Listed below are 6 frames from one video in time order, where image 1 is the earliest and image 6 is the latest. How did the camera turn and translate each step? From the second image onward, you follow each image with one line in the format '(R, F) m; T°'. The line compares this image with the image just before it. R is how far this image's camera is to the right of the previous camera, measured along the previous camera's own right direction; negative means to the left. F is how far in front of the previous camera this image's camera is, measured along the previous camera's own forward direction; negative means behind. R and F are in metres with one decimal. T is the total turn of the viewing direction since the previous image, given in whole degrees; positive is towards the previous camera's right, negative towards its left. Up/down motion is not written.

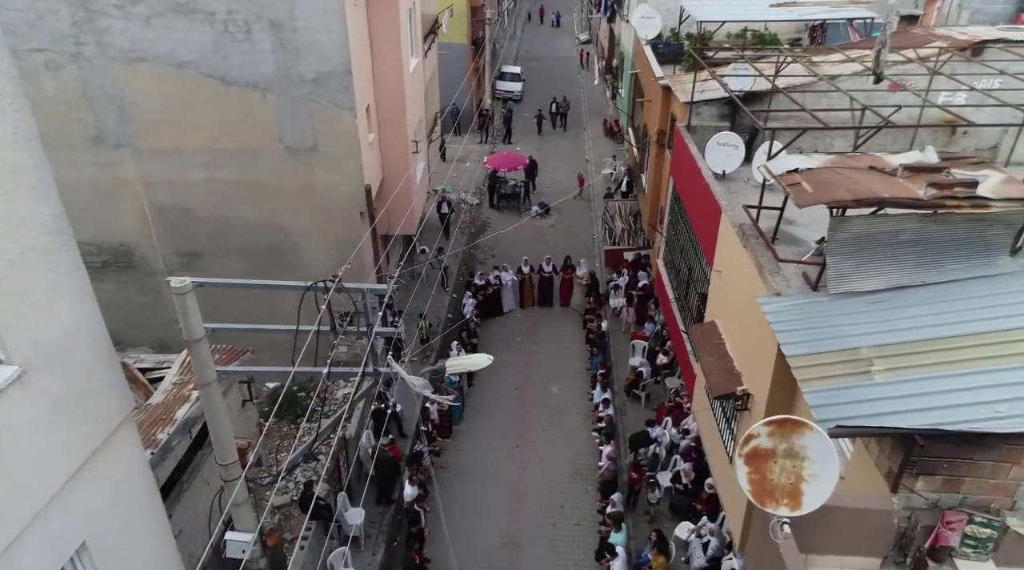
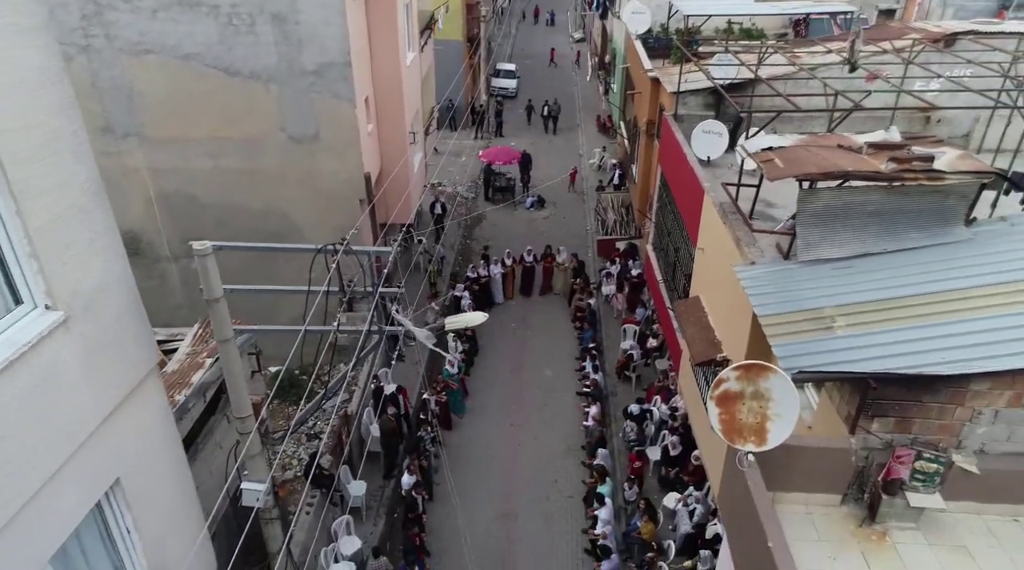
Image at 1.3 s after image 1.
(0.0, -0.5) m; 0°
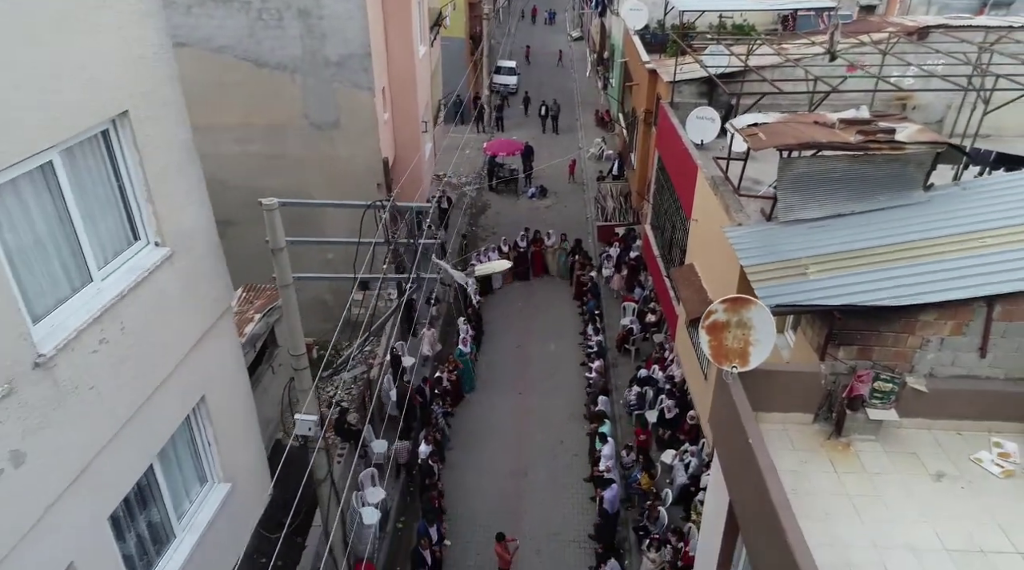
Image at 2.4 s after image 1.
(-0.2, -1.1) m; 0°
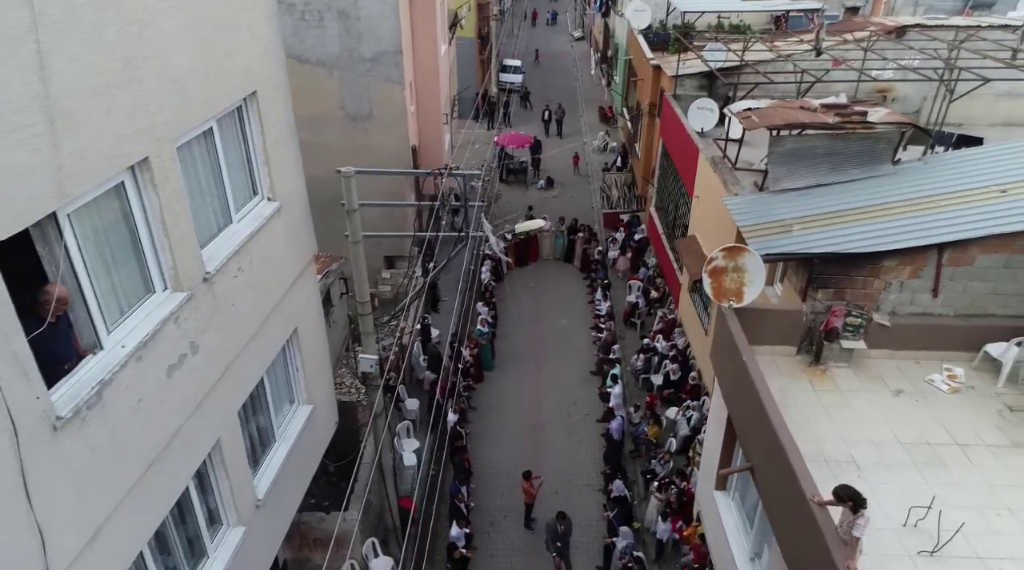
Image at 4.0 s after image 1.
(-0.4, -1.5) m; 0°
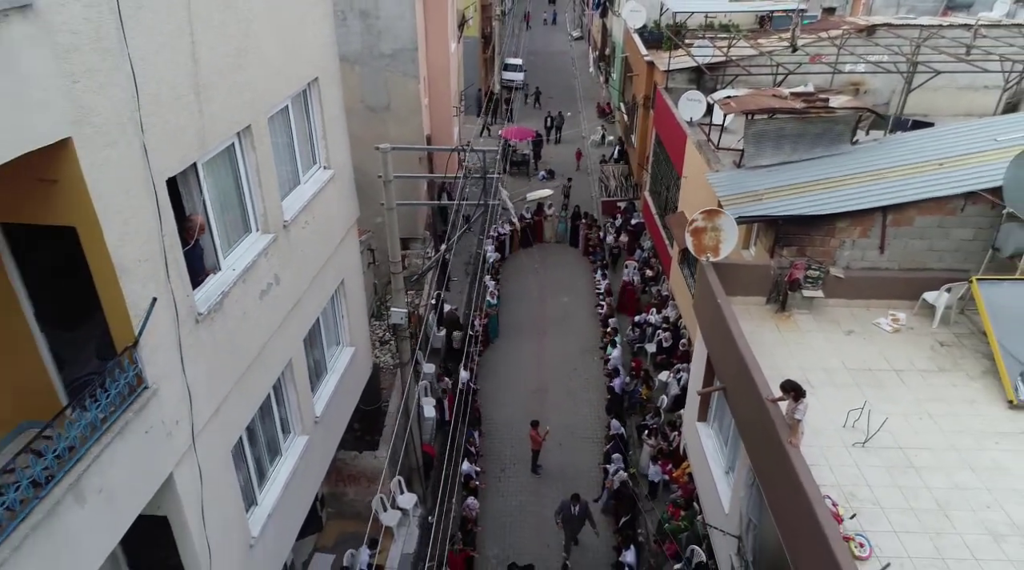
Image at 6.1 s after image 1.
(-0.2, -1.5) m; 0°
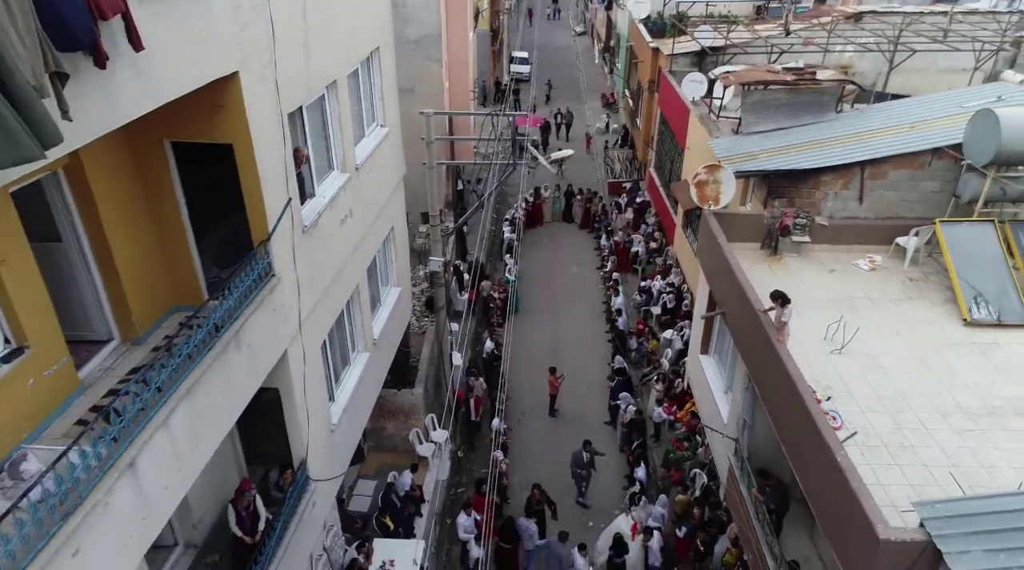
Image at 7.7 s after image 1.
(-0.4, -1.5) m; 0°
